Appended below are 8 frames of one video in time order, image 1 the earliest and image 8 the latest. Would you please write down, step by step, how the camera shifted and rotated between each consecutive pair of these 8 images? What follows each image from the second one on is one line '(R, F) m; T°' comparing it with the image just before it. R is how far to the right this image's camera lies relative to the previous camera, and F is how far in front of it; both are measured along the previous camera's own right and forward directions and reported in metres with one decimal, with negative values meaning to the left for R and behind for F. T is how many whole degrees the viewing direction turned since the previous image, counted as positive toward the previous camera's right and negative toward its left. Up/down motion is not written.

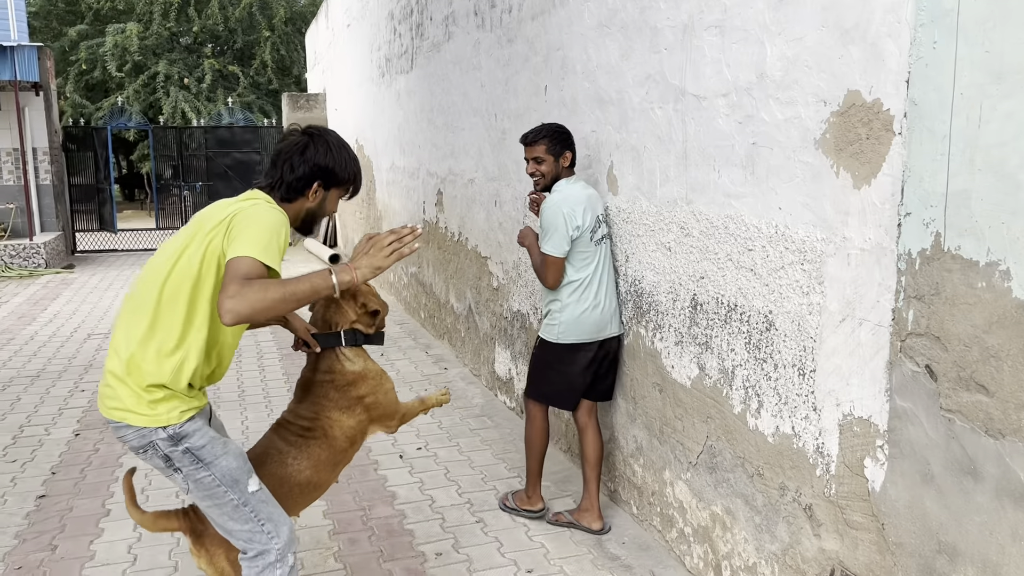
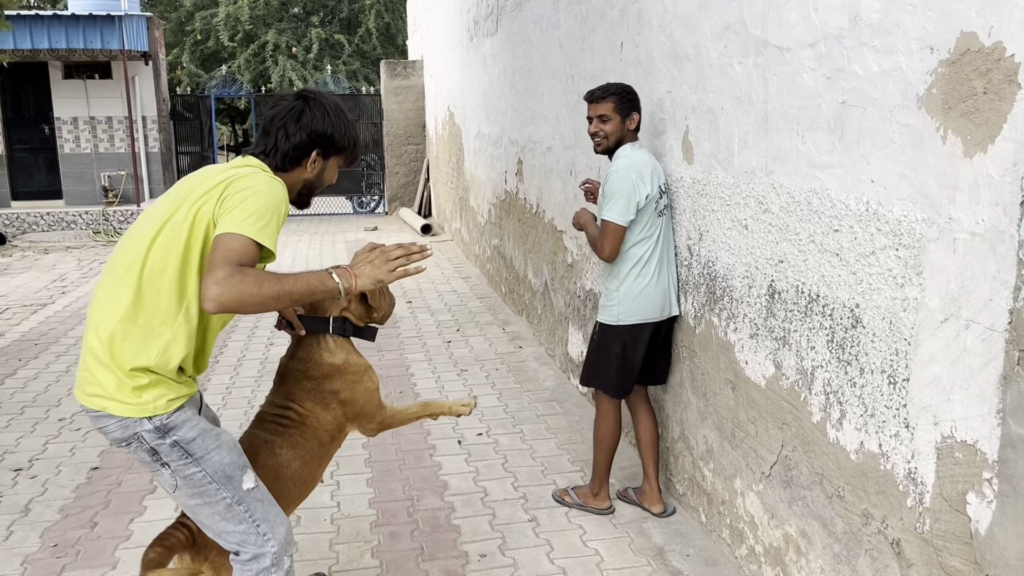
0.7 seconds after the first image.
(+0.2, +0.4) m; -7°
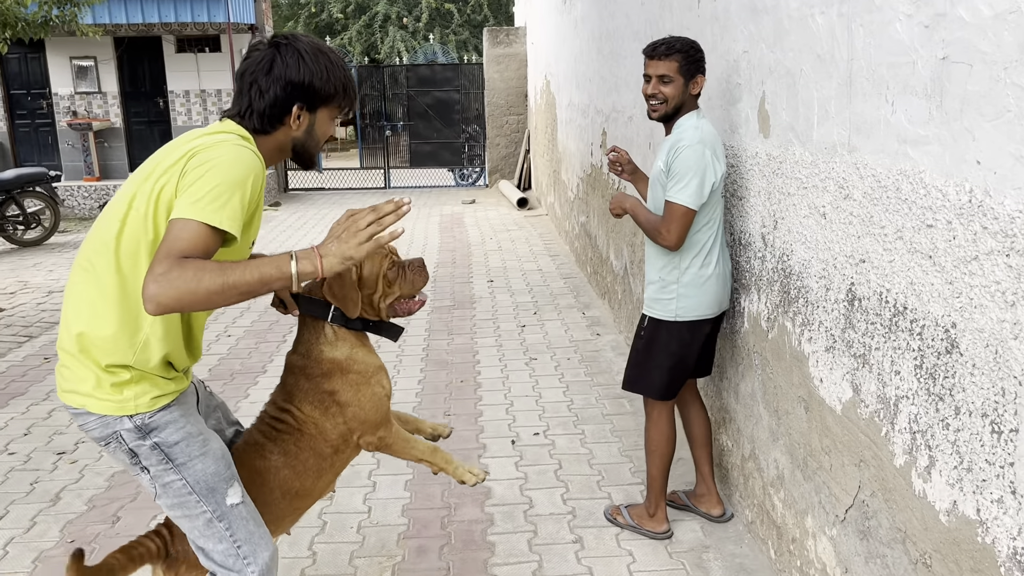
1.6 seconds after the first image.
(+0.3, +0.5) m; -8°
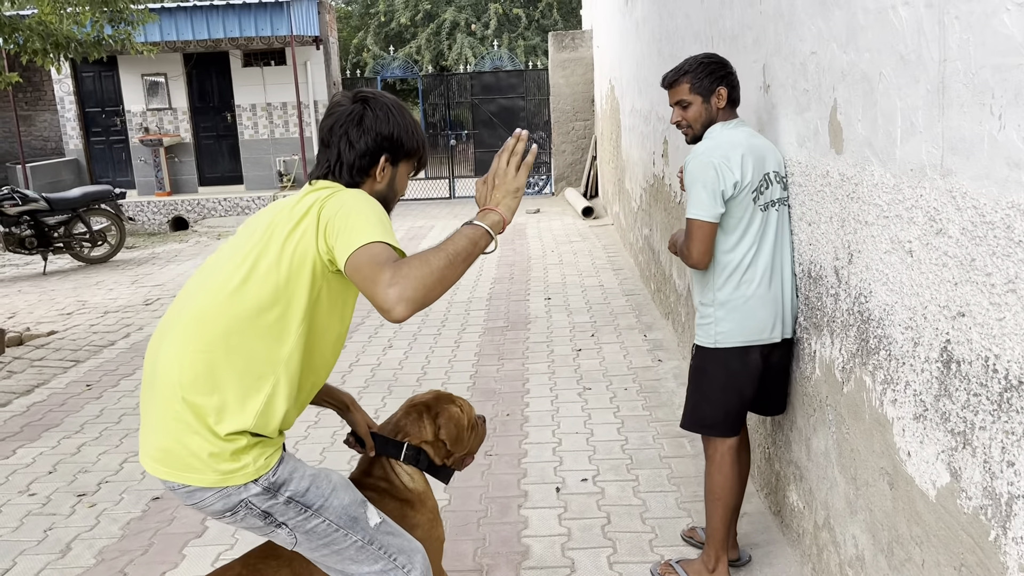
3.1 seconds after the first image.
(+0.1, +0.4) m; -5°
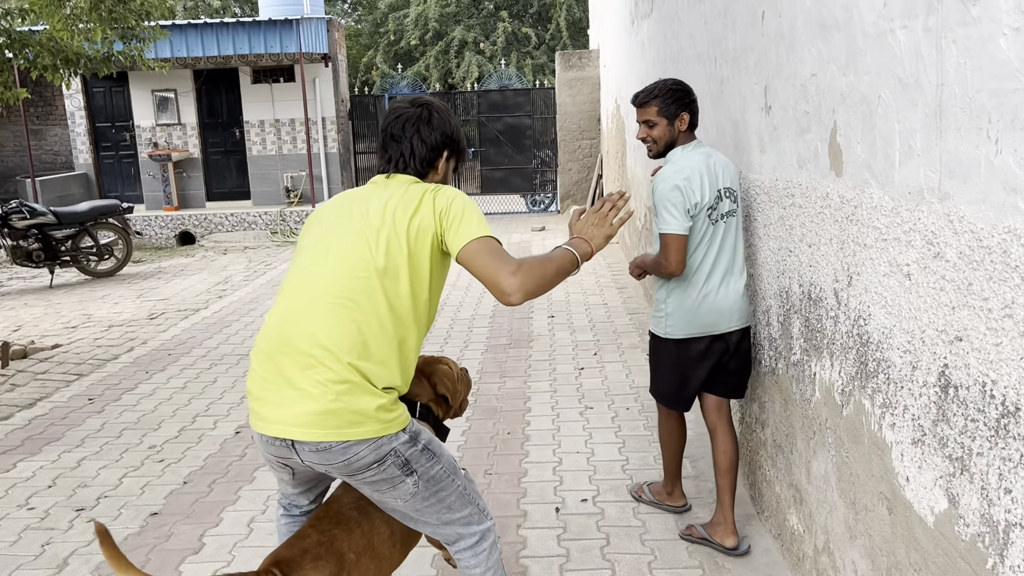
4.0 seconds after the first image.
(0.0, 0.0) m; 0°
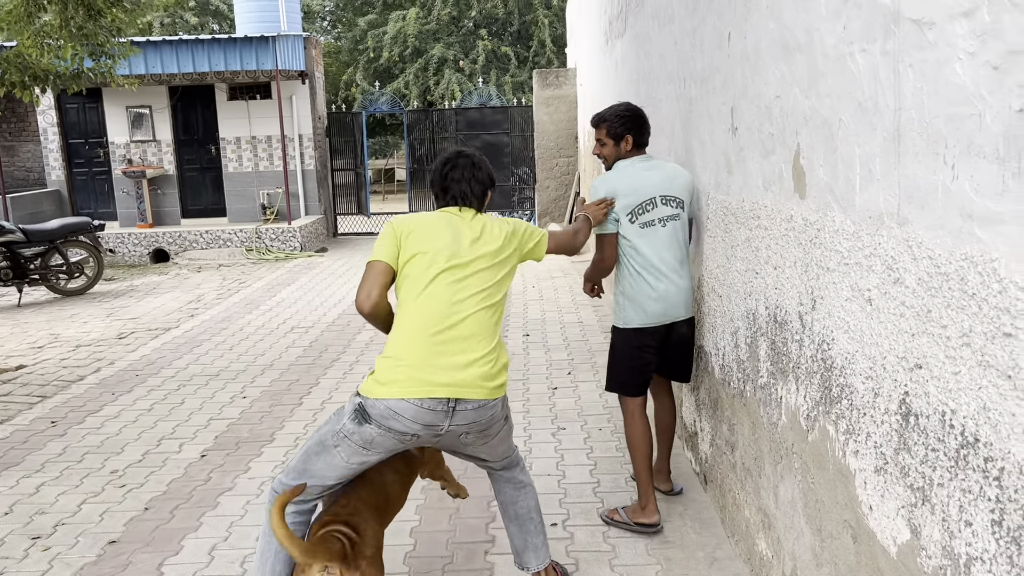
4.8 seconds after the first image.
(+0.1, 0.0) m; +1°
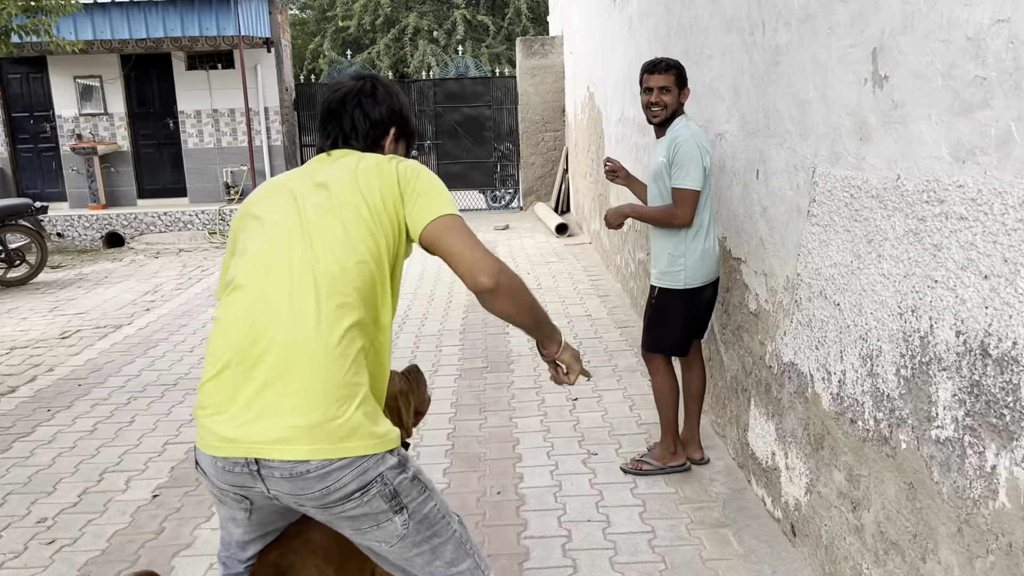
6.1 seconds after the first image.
(-0.3, +0.9) m; +2°
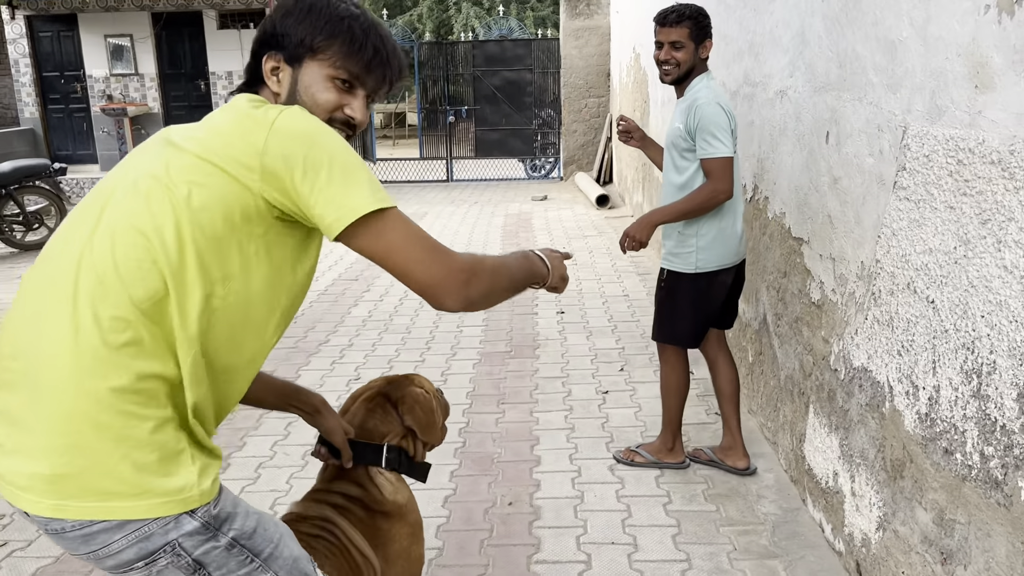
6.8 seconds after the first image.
(+0.1, +0.5) m; -3°
